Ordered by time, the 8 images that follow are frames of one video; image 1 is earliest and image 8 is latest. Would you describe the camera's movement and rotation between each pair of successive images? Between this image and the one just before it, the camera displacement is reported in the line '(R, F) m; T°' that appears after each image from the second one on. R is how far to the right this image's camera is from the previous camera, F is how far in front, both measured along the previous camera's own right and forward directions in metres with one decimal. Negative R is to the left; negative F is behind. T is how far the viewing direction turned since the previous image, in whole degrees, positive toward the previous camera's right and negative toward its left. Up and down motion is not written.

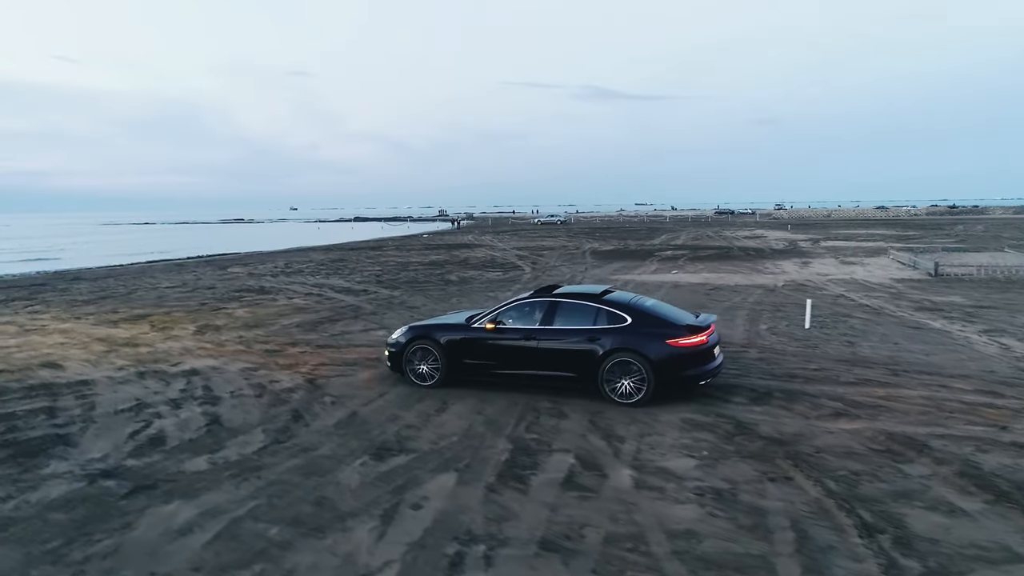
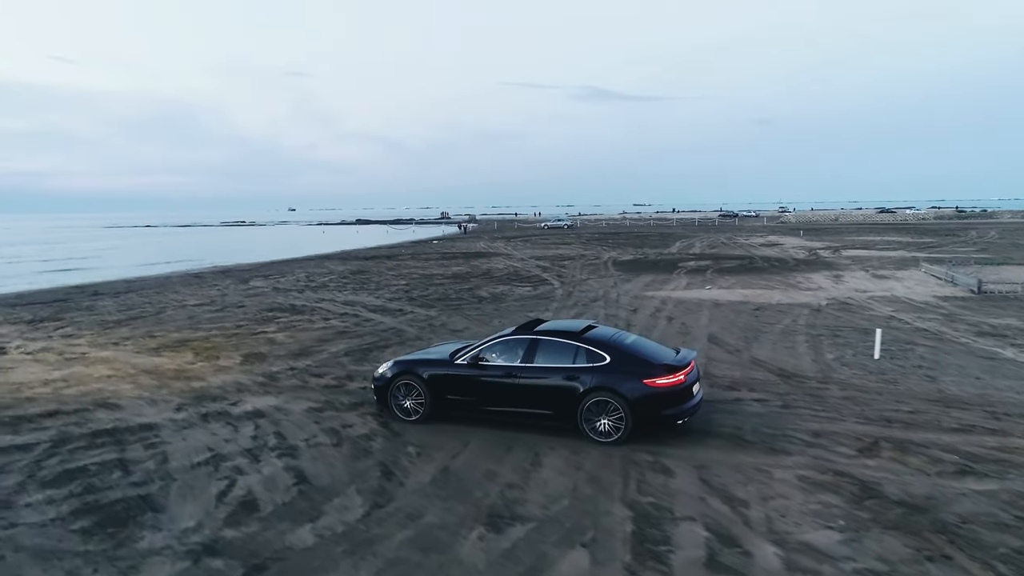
(-1.1, +0.4) m; 0°
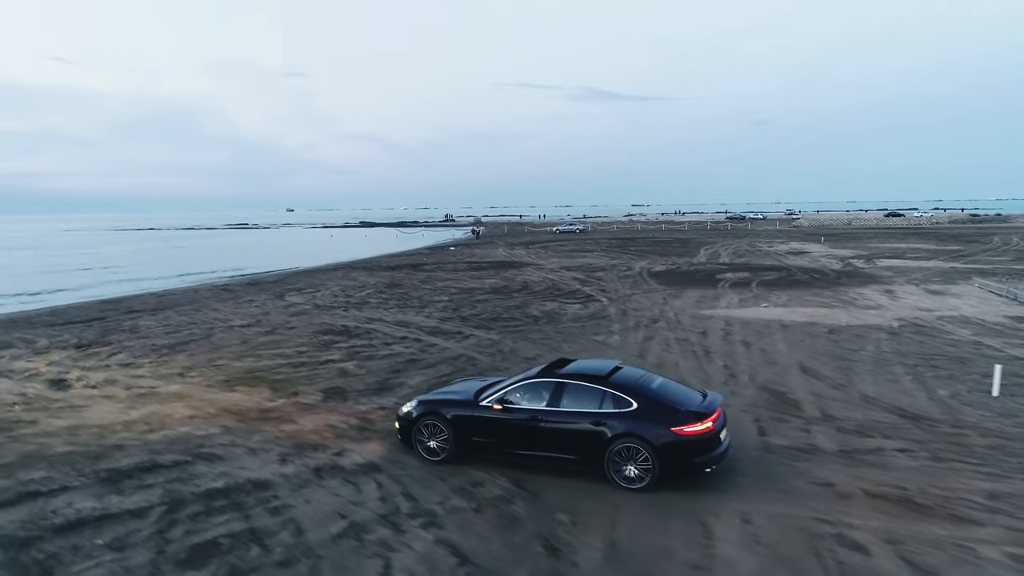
(-1.7, +0.6) m; 0°
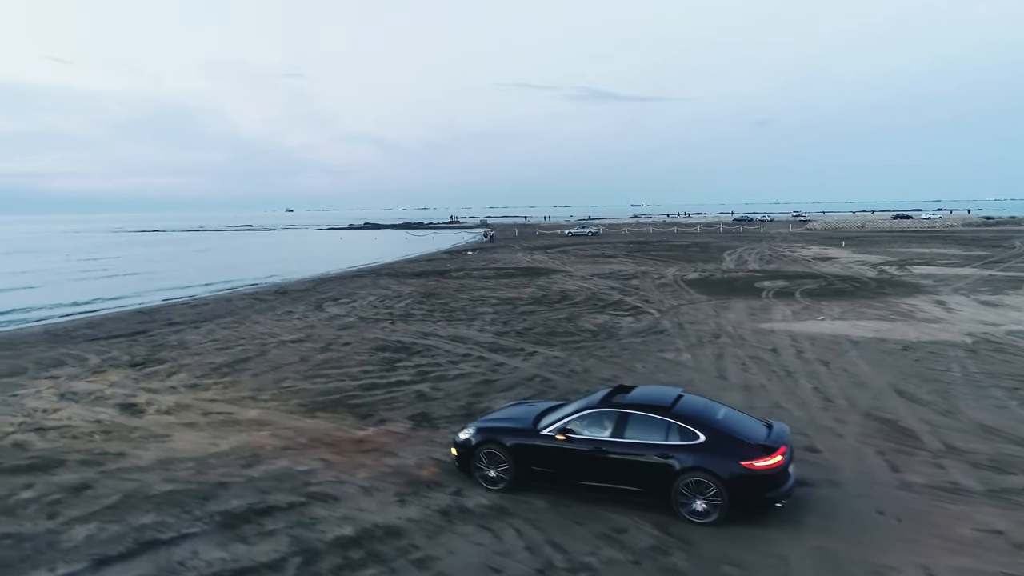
(-1.7, +0.5) m; 0°
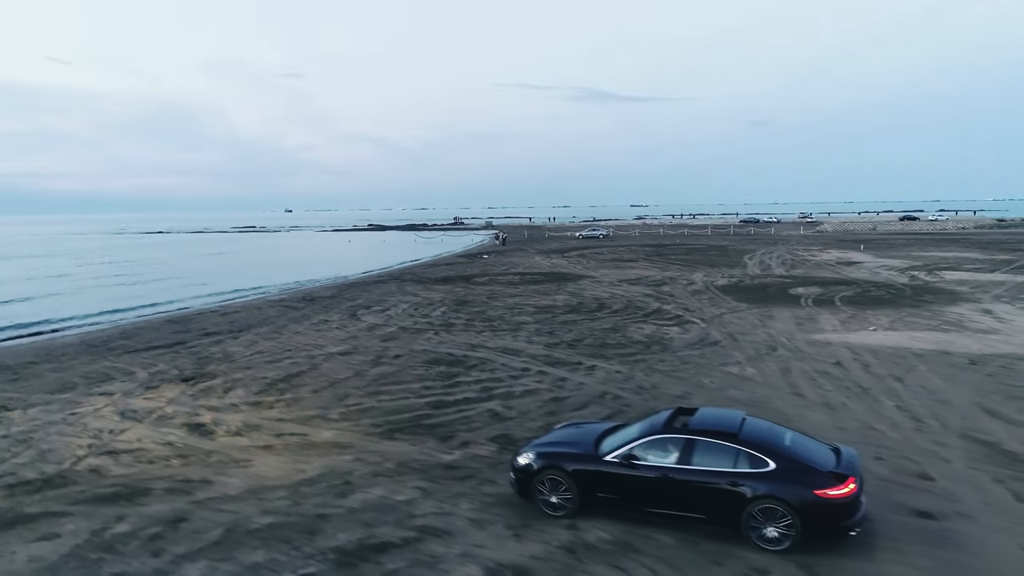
(-1.5, +0.4) m; 0°
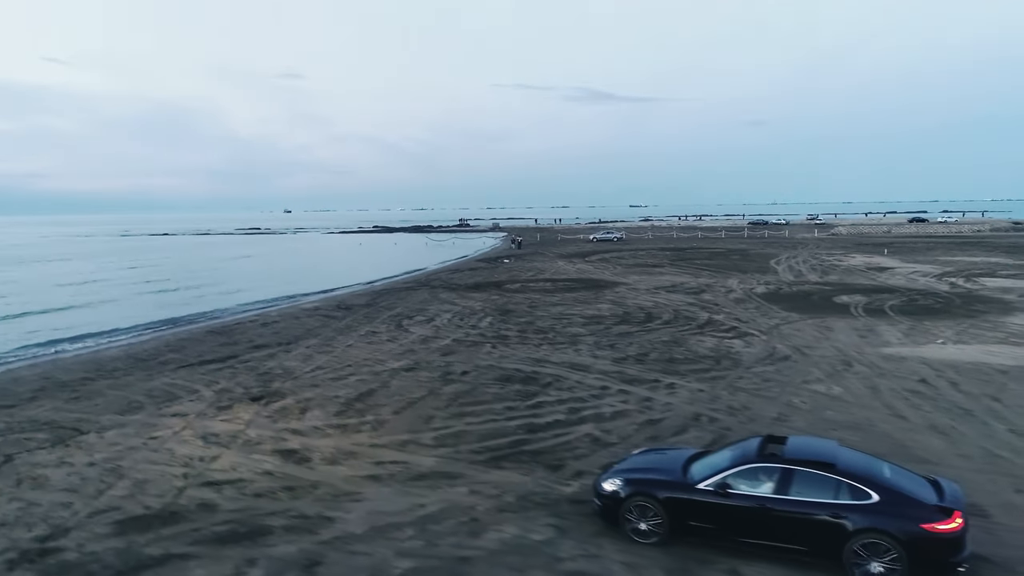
(-1.9, +0.5) m; 0°
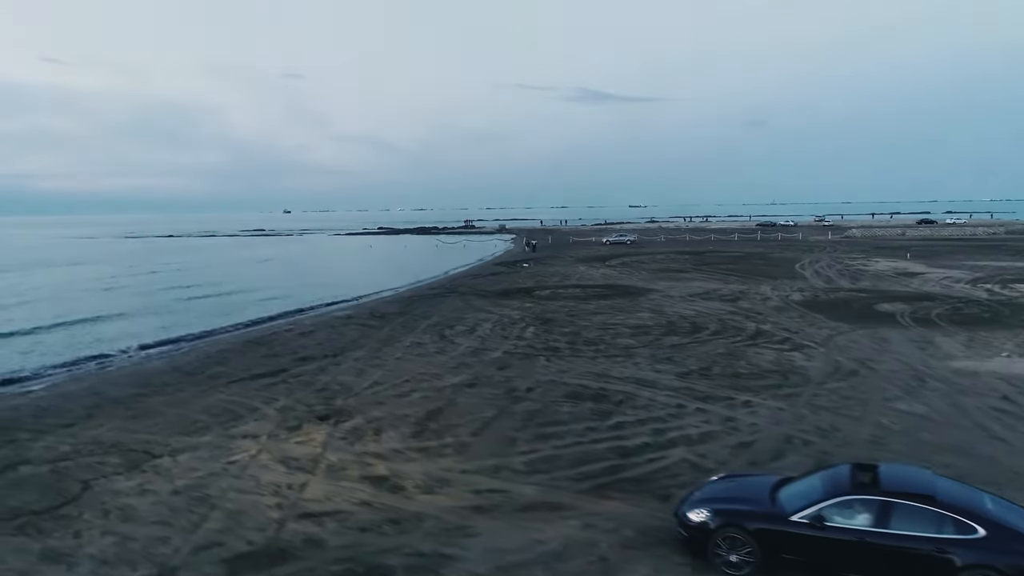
(-1.7, +0.5) m; 0°
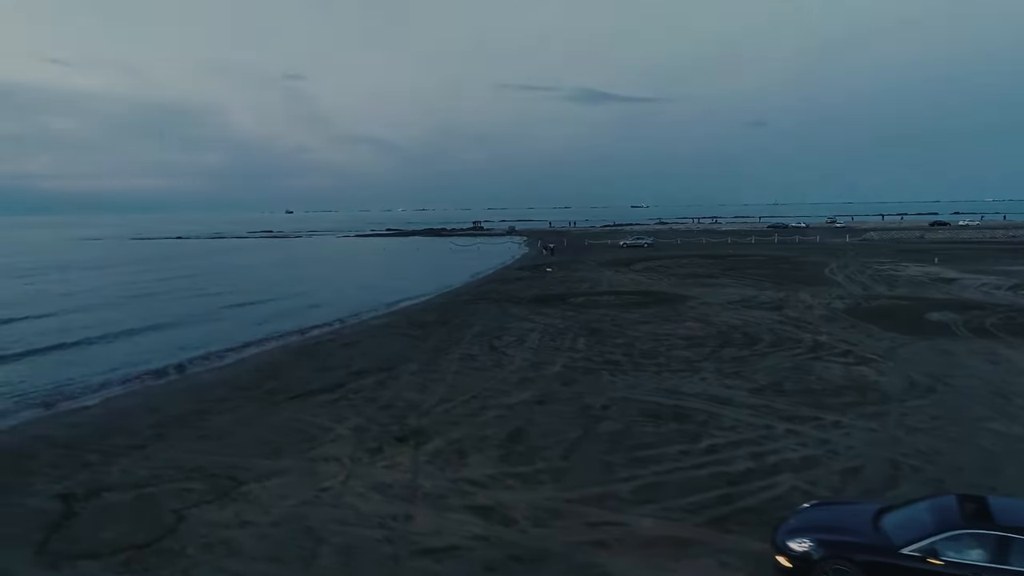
(-1.8, +0.5) m; 0°
